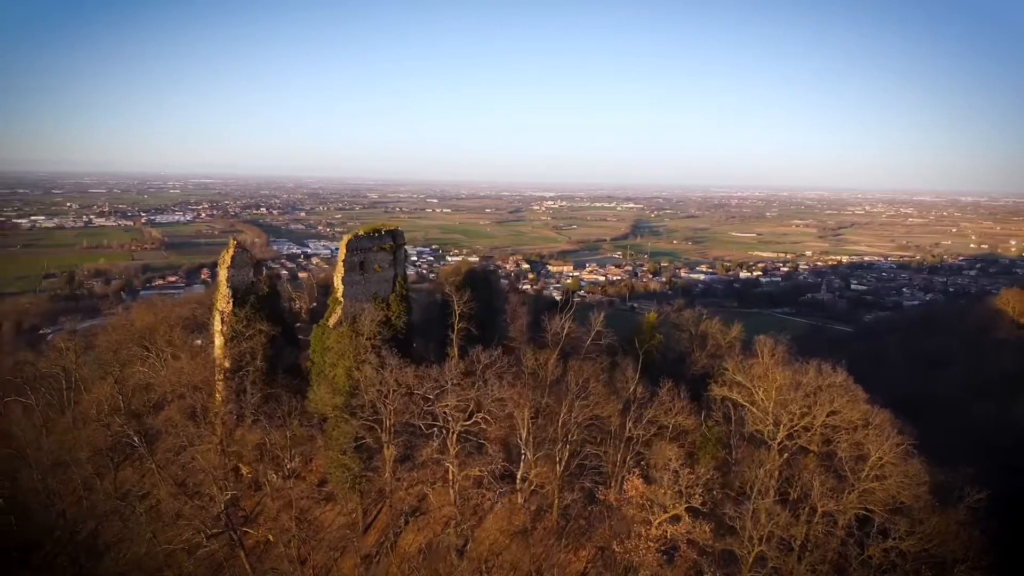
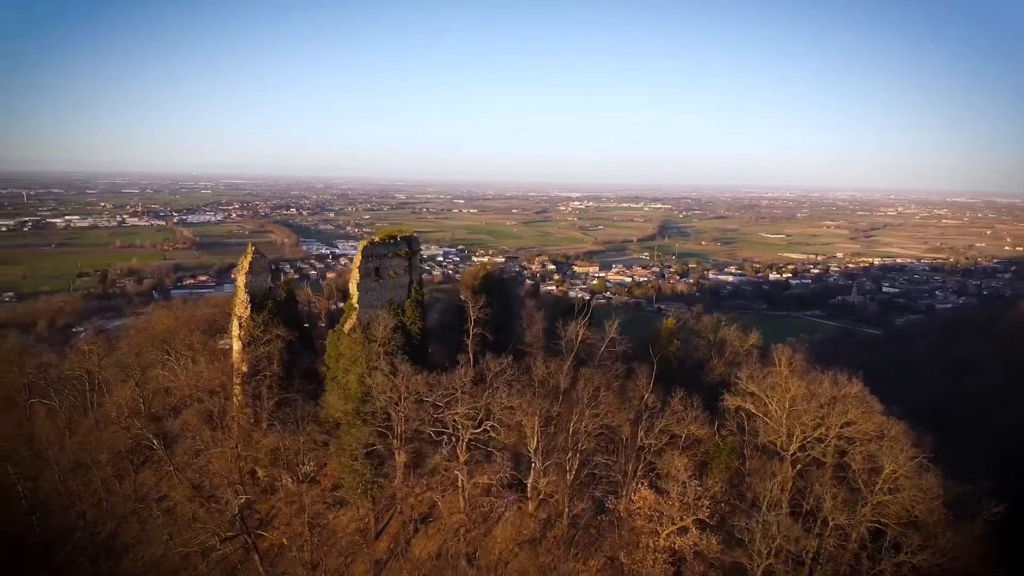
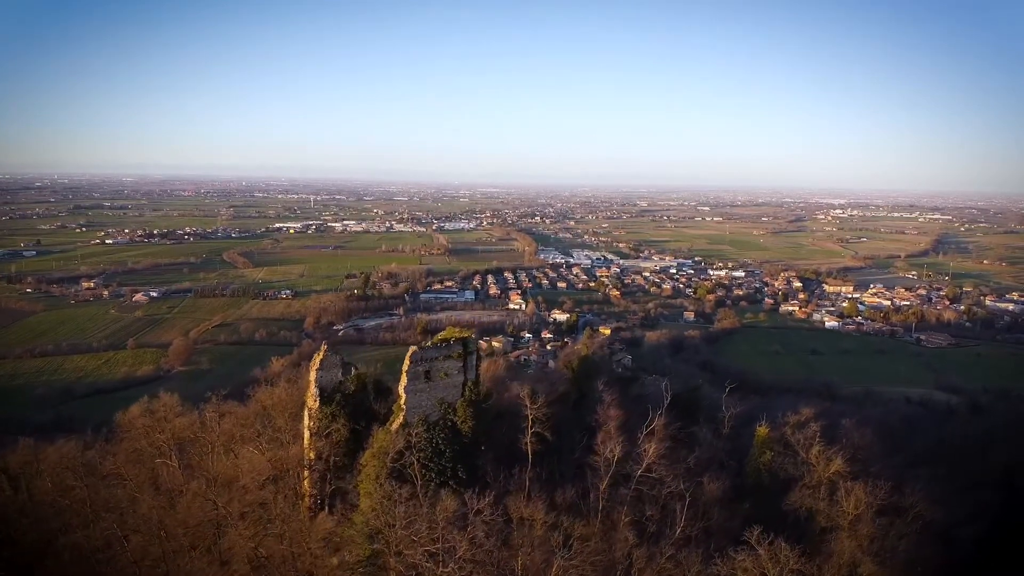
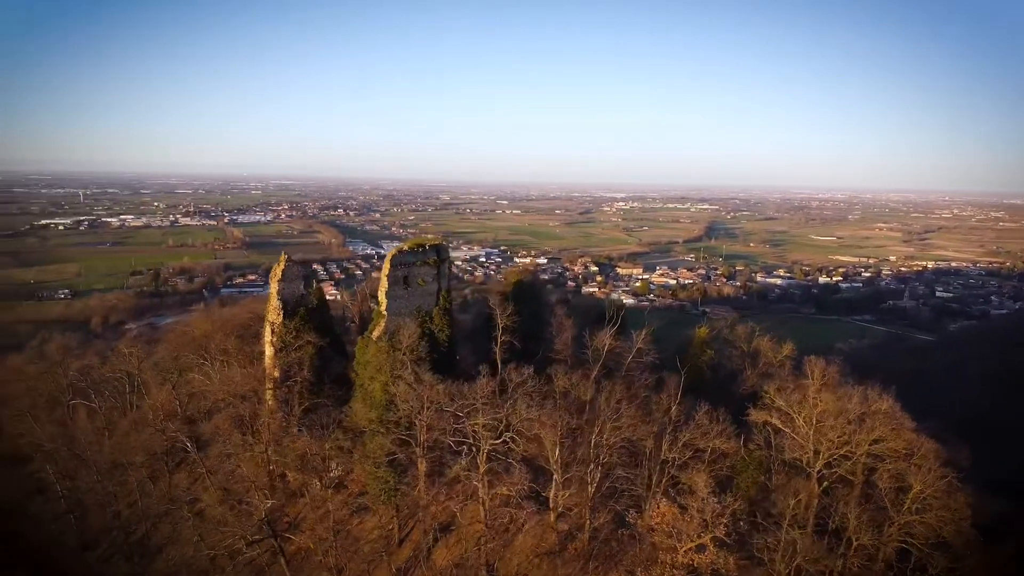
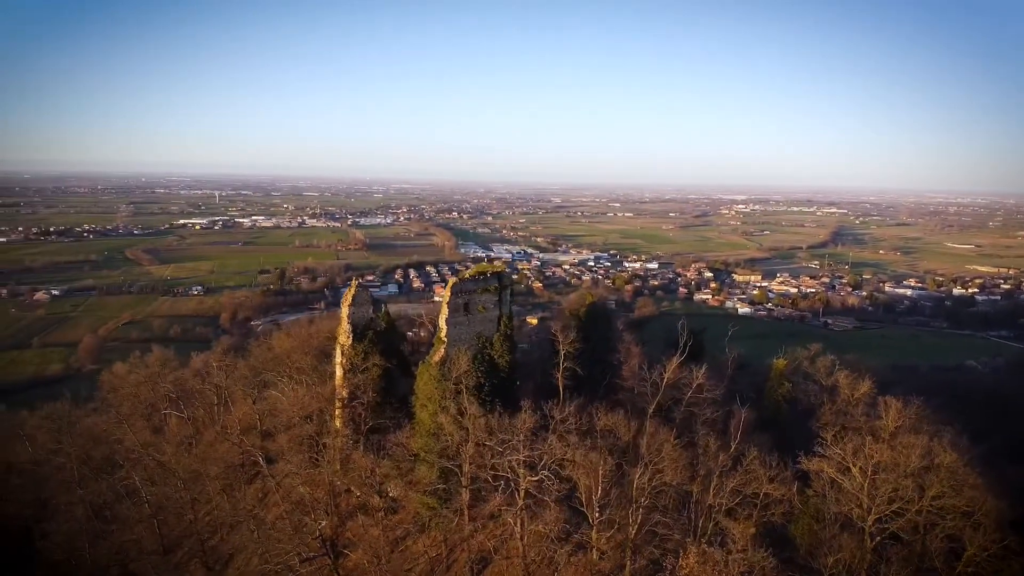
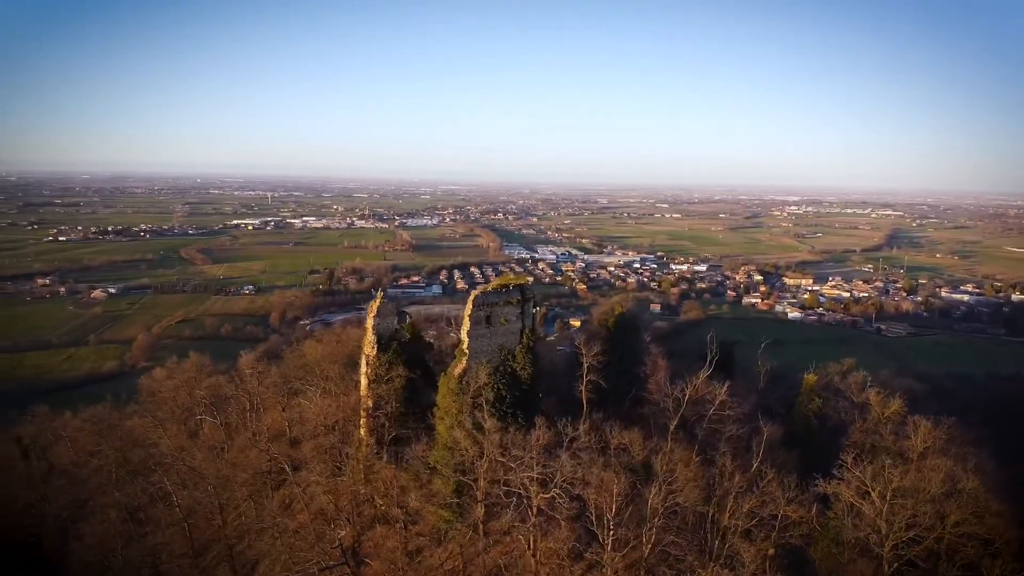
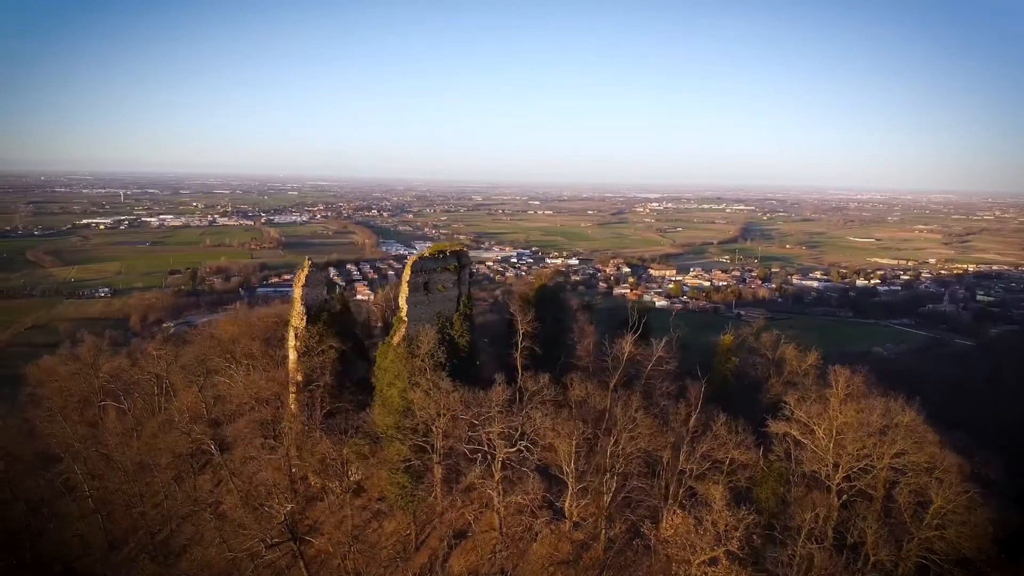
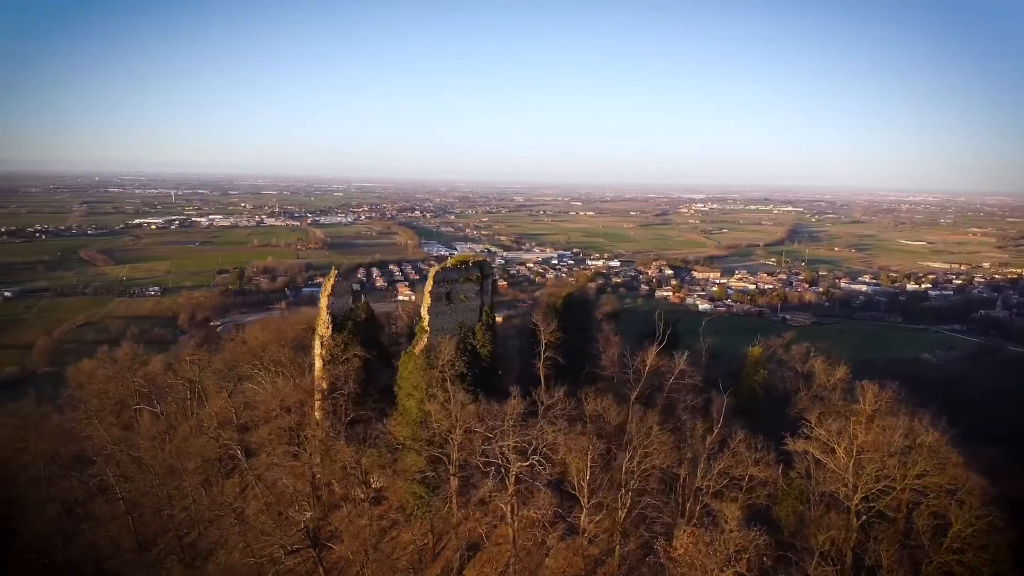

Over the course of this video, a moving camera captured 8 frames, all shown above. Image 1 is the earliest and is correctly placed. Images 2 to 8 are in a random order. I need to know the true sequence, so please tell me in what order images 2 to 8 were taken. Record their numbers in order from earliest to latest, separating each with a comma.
2, 4, 7, 8, 5, 6, 3
